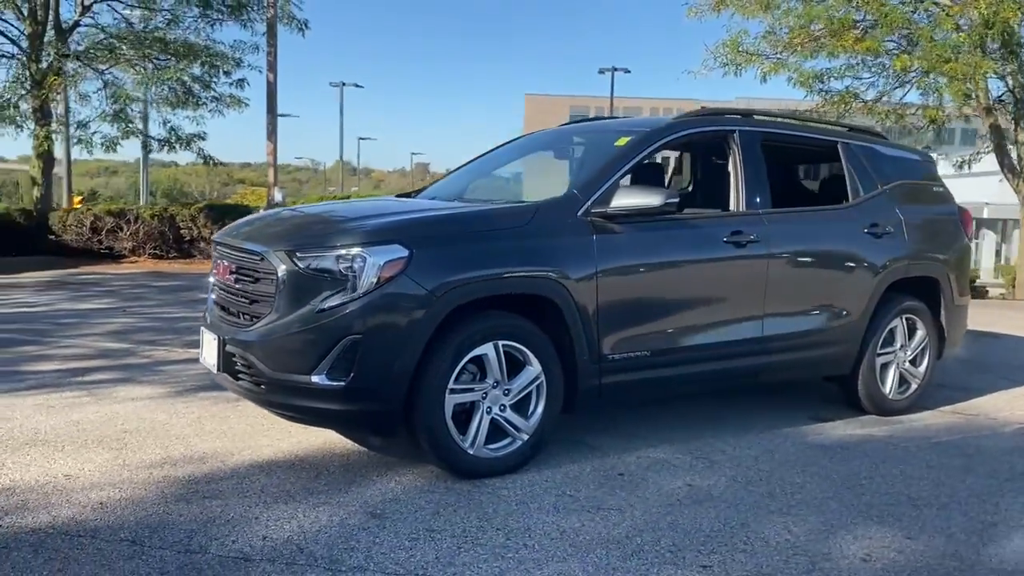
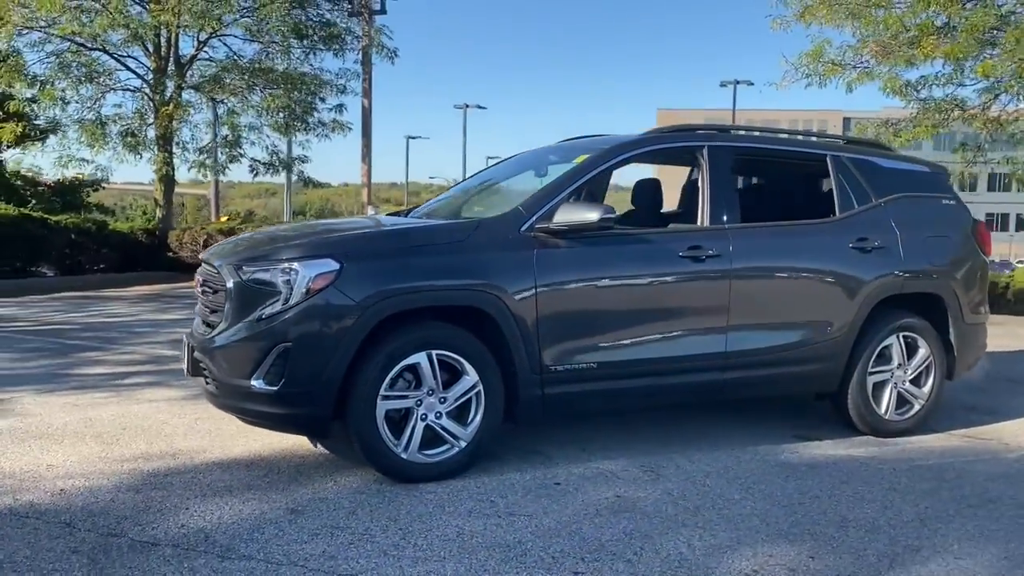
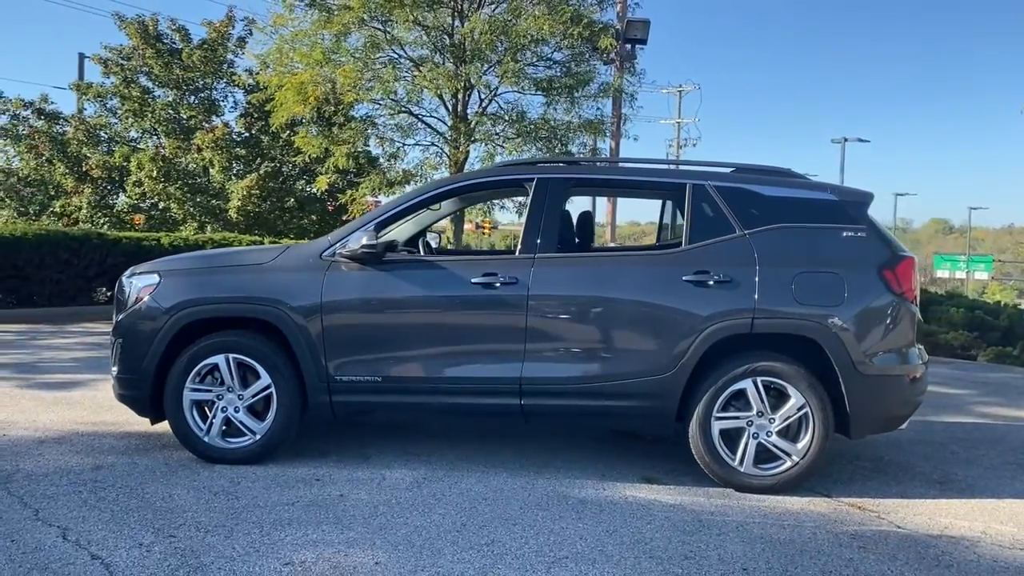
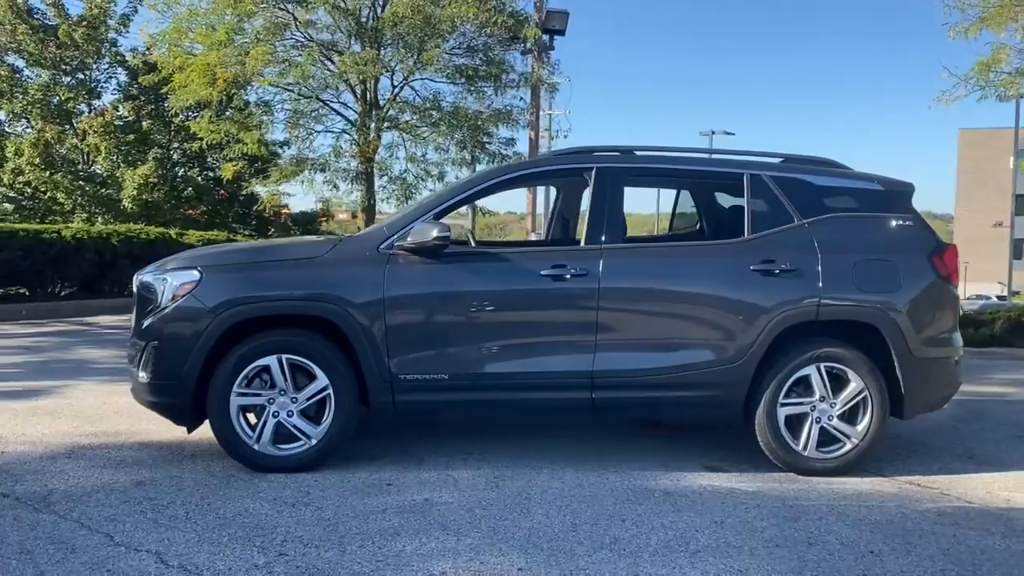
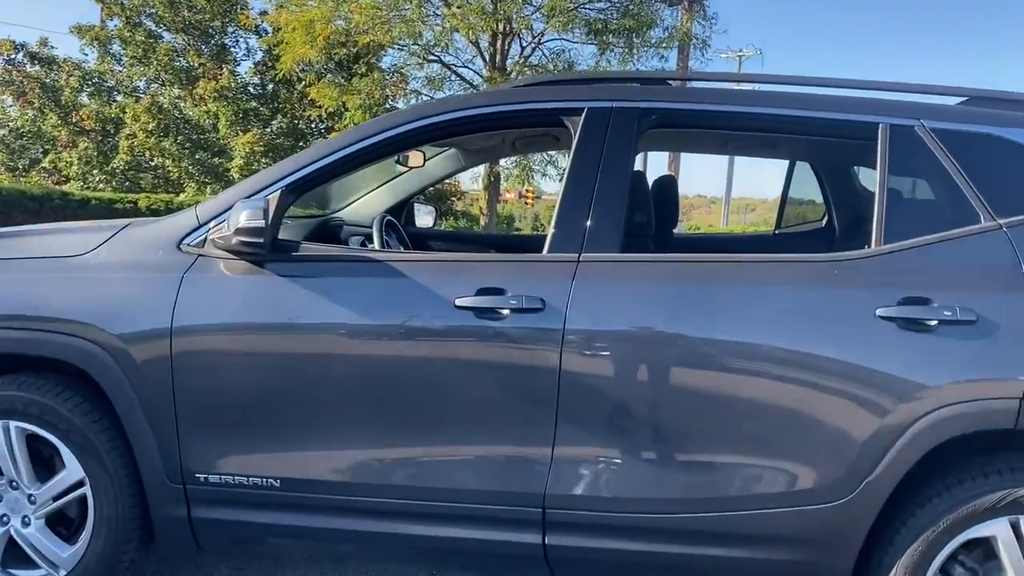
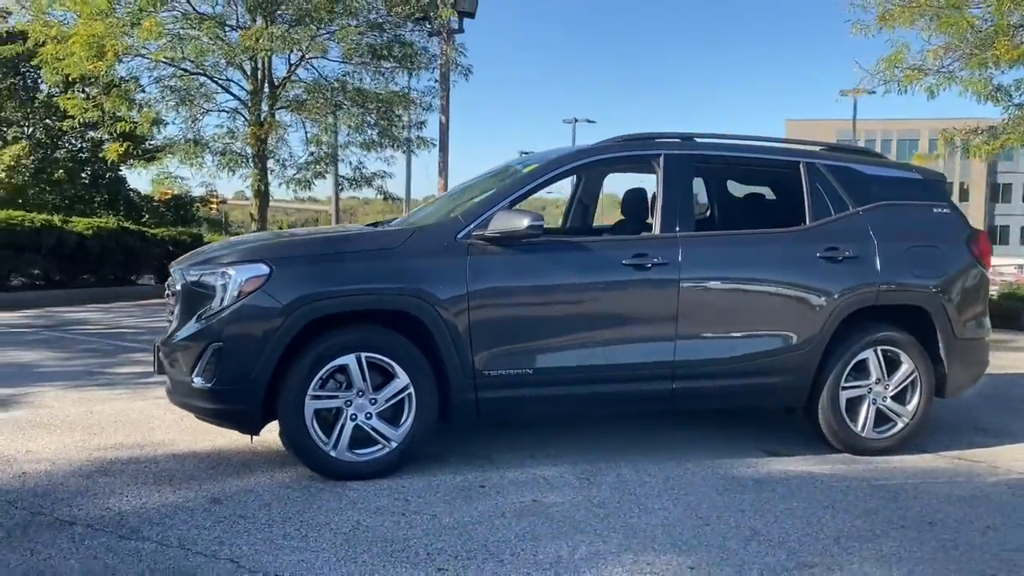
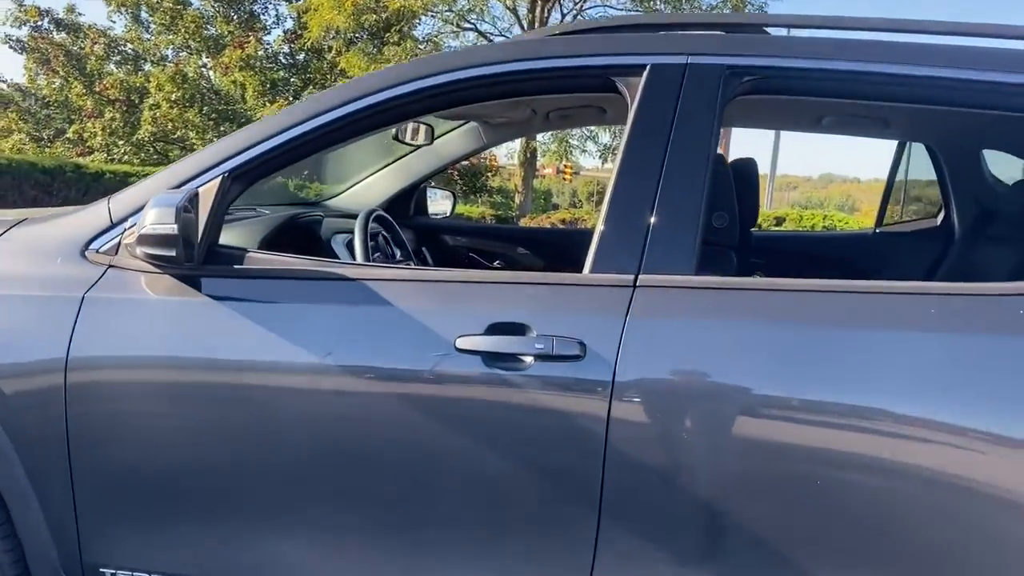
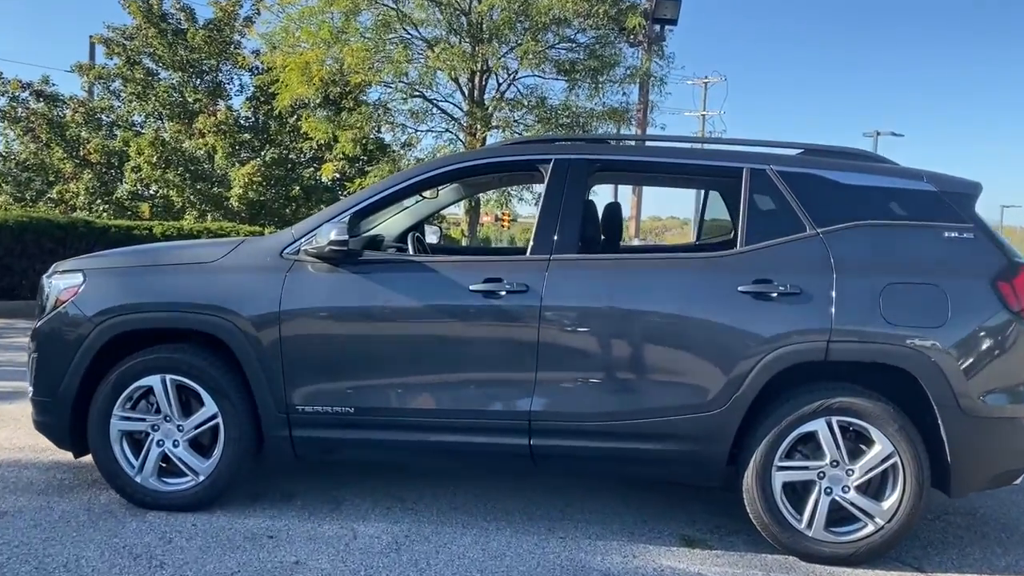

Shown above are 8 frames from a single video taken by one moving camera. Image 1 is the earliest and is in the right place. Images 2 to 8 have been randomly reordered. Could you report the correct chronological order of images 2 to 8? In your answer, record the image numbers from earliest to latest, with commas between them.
2, 6, 4, 3, 8, 5, 7
